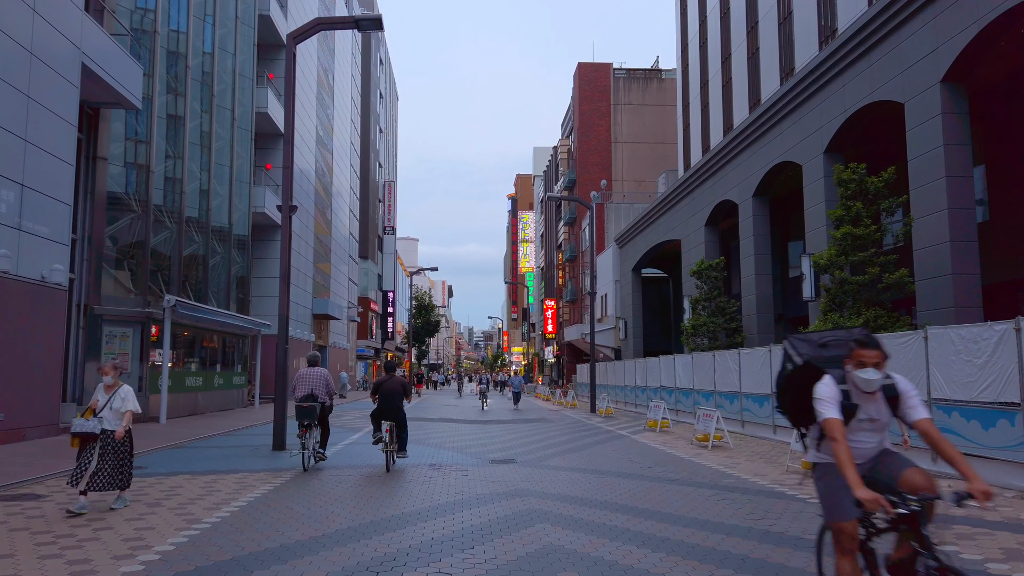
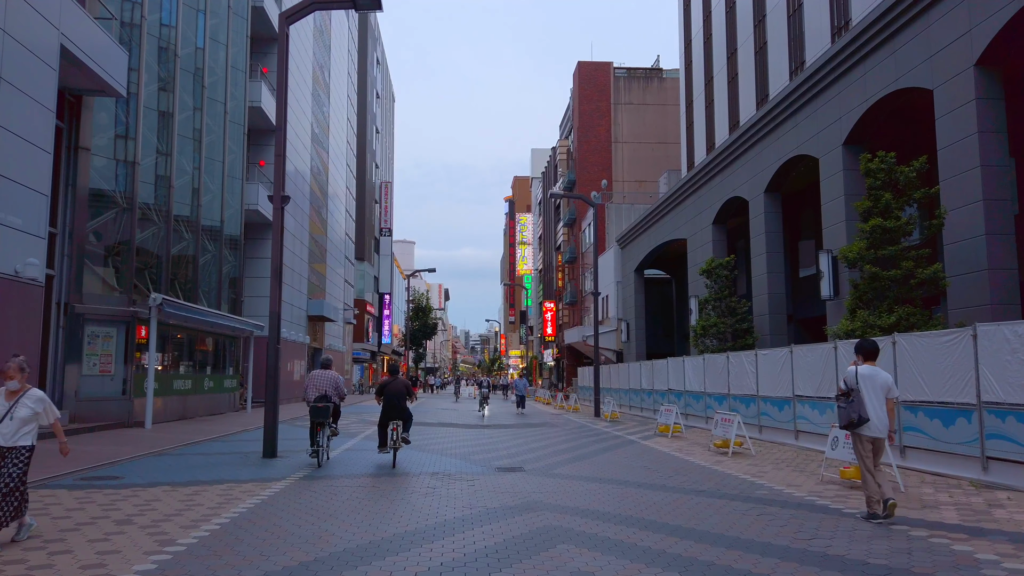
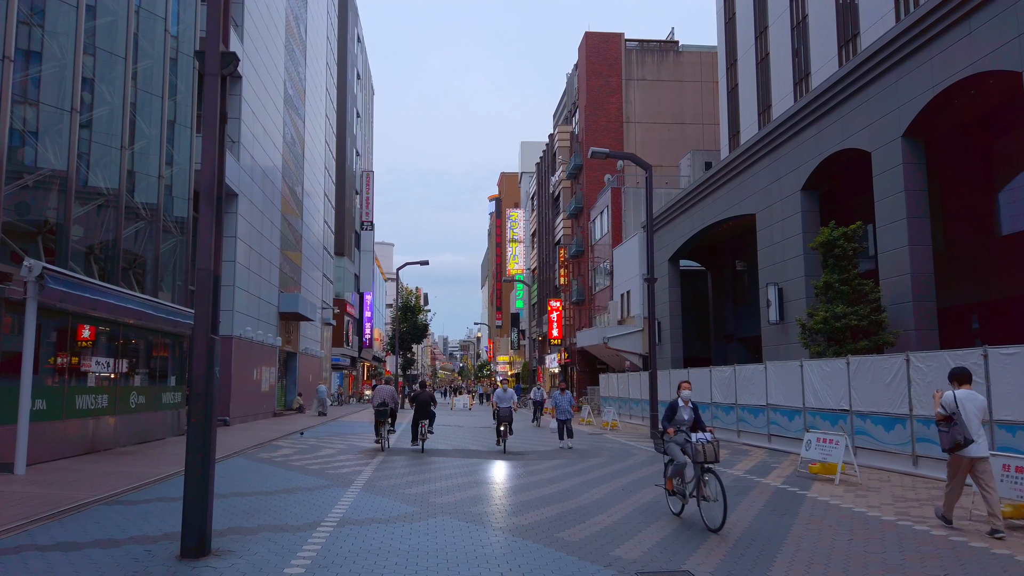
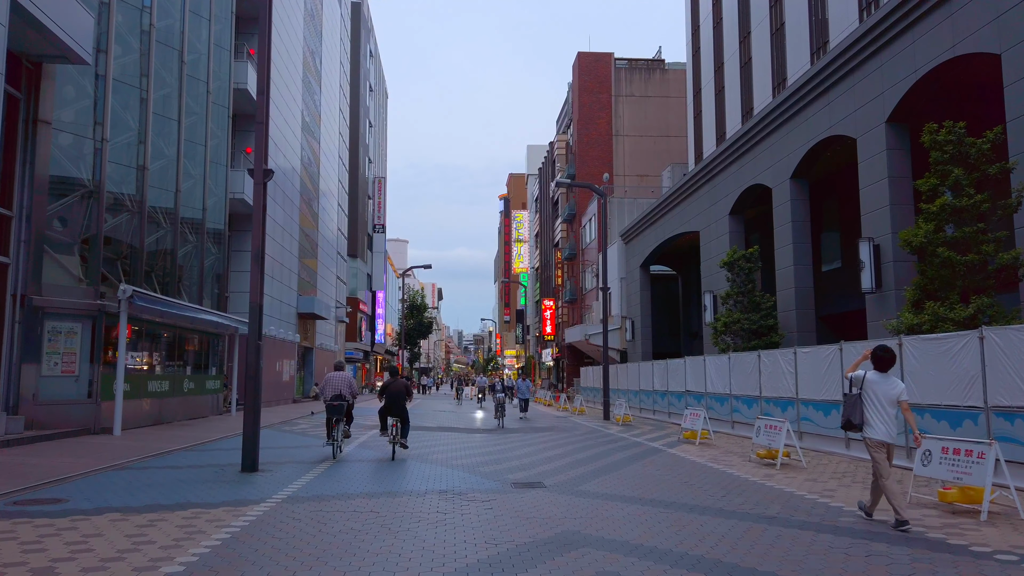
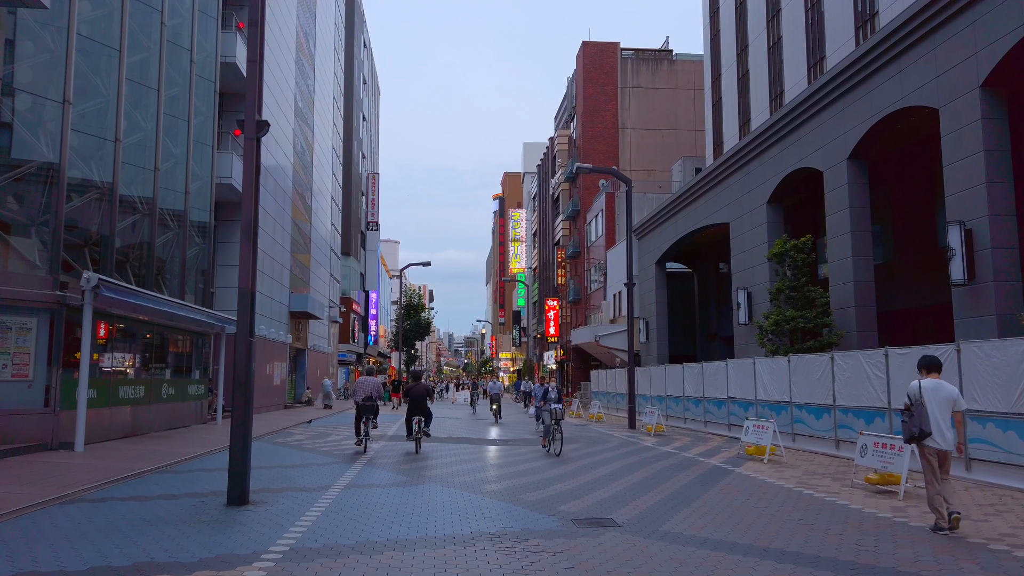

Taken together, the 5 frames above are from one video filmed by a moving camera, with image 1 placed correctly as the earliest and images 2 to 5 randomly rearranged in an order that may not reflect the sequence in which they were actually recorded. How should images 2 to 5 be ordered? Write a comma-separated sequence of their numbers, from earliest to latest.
2, 4, 5, 3
